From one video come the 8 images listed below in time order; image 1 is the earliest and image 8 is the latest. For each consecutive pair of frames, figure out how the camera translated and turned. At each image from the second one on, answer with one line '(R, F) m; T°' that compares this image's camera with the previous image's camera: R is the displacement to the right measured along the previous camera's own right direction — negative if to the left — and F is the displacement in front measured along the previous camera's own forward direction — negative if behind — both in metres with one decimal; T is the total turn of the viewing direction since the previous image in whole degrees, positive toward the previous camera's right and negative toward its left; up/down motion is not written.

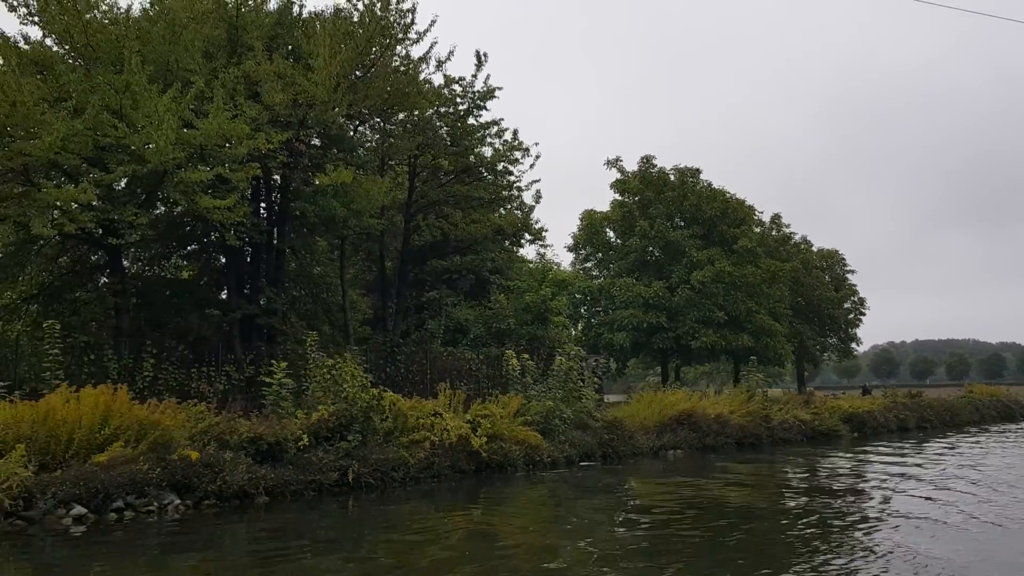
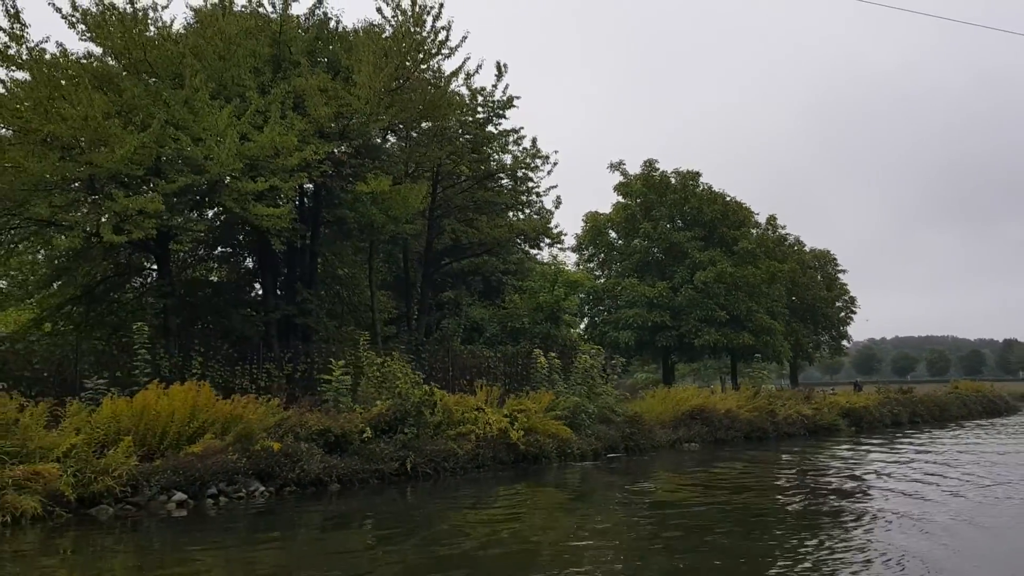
(-0.9, -1.0) m; +1°
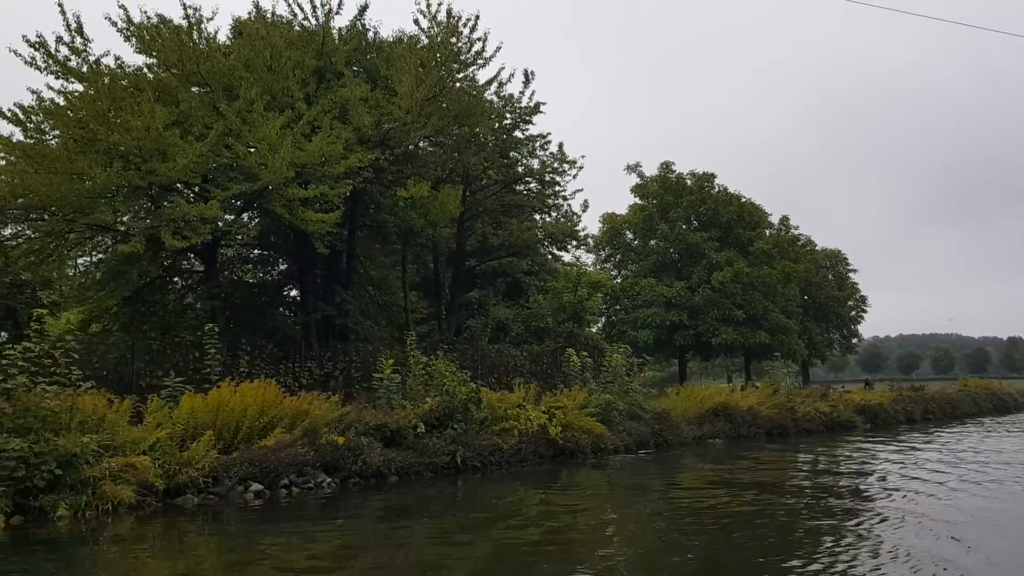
(-0.6, -0.7) m; 0°
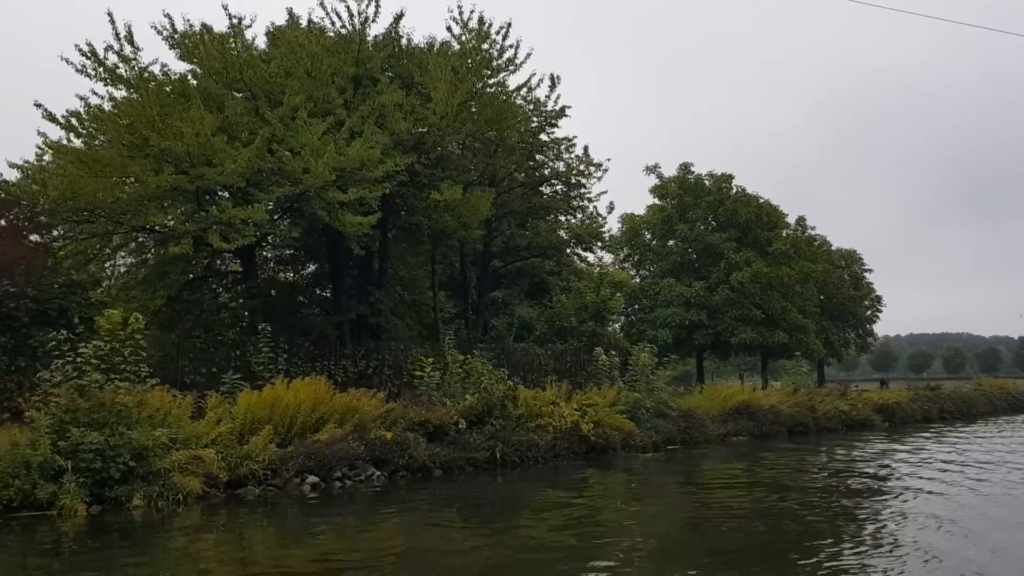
(-0.4, -0.5) m; -1°
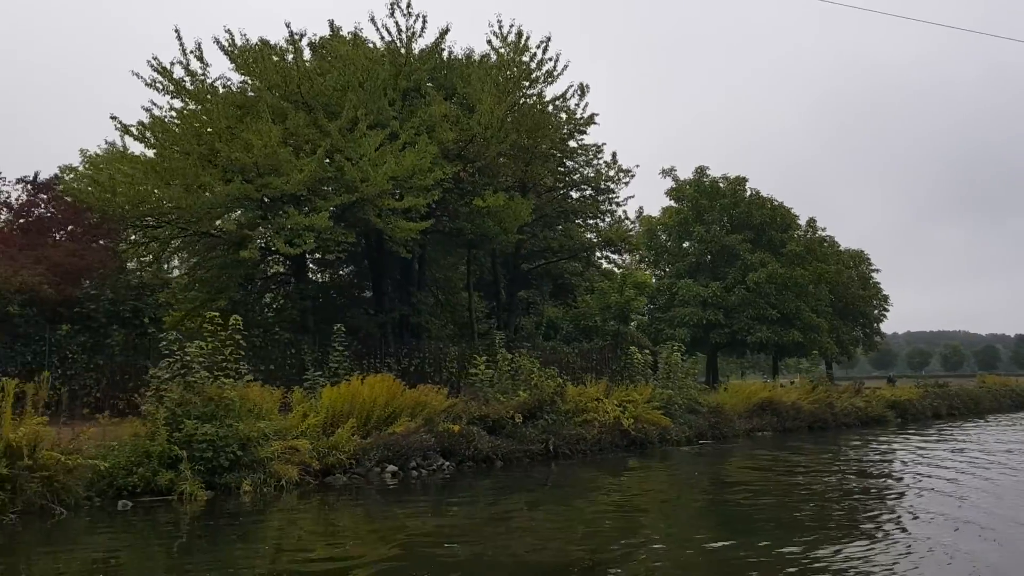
(-0.9, -0.9) m; 0°
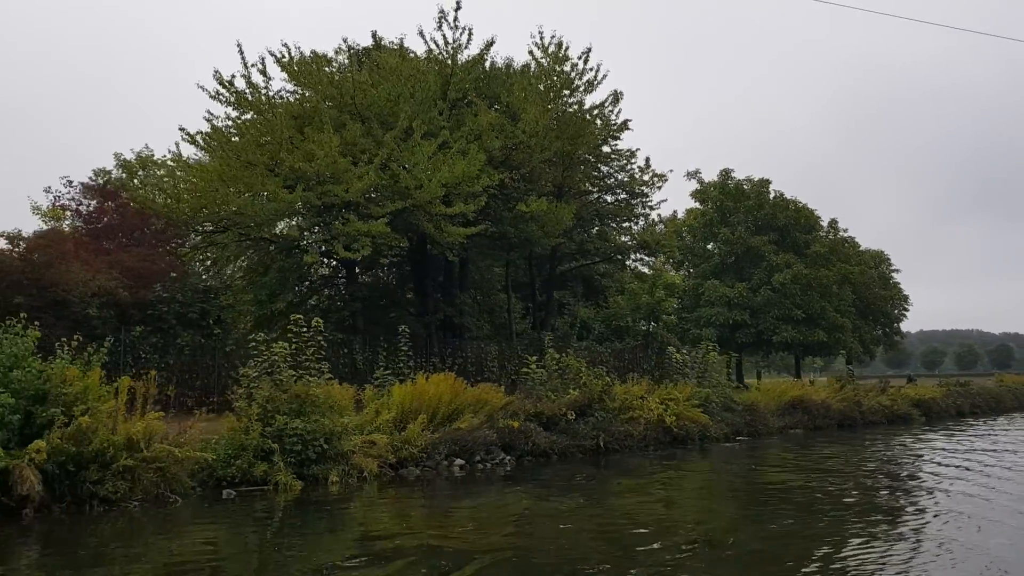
(-0.7, -0.7) m; -1°
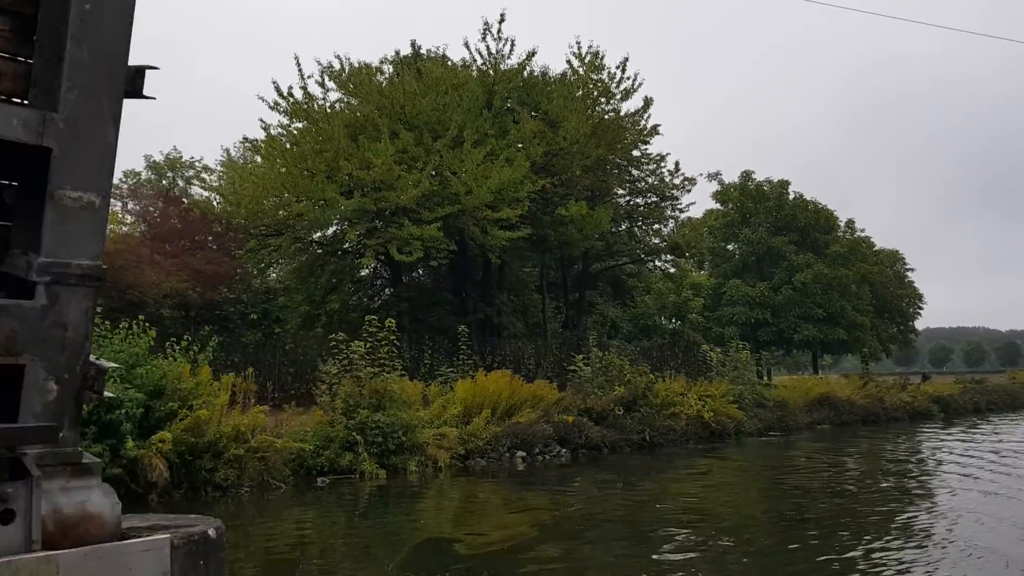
(-0.8, -0.8) m; 0°
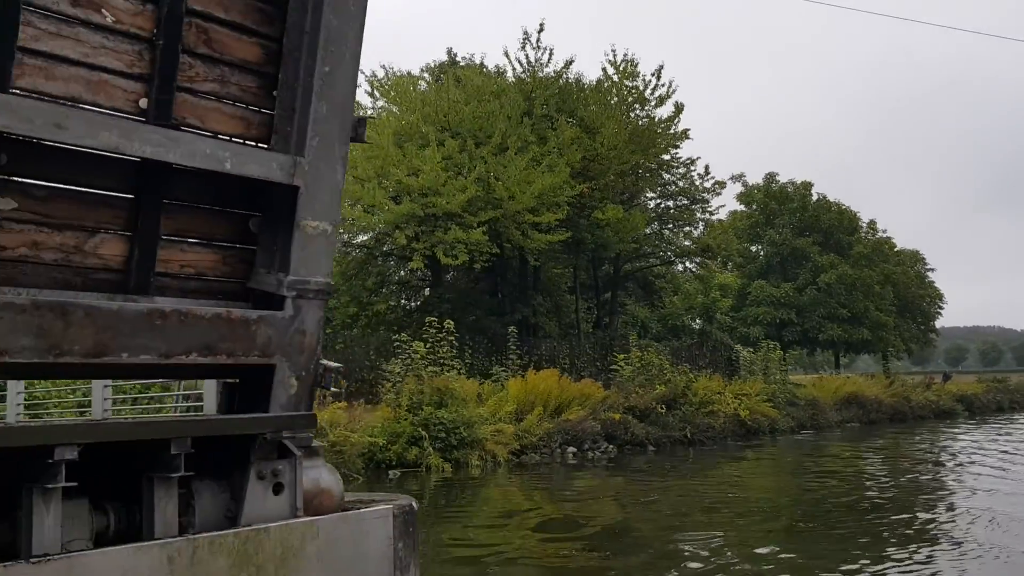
(-0.6, -0.6) m; -1°
